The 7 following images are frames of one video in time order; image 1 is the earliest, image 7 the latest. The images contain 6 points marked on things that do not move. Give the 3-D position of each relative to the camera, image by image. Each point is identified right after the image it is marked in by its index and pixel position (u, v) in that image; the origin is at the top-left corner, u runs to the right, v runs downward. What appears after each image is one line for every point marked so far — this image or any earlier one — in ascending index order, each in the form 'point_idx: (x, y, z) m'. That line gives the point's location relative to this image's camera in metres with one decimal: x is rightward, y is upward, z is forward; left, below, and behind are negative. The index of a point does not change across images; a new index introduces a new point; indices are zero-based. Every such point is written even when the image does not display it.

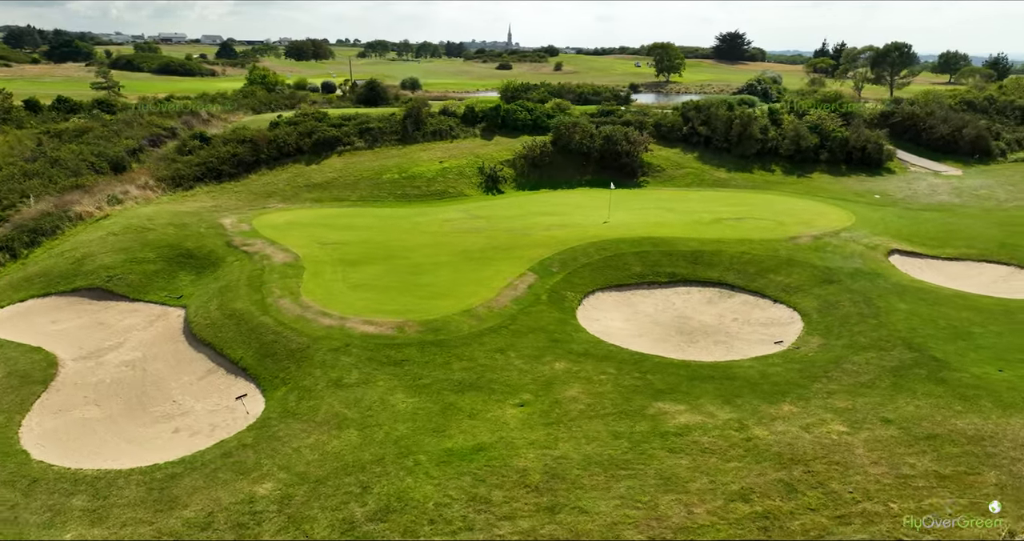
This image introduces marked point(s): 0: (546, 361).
0: (+0.9, -2.3, +17.8) m
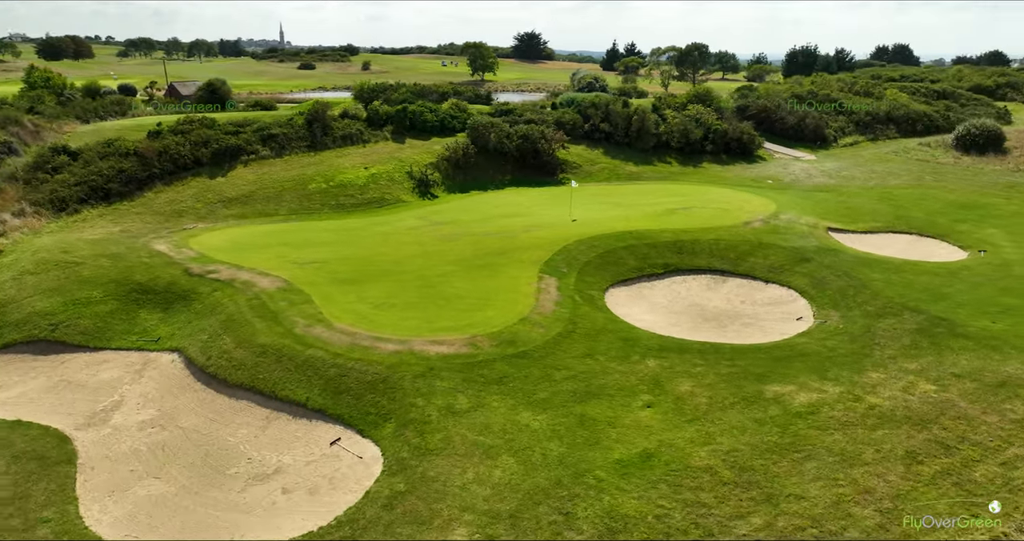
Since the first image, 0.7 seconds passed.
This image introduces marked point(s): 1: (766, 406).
0: (+3.2, -2.3, +17.9) m
1: (+5.8, -3.1, +15.9) m
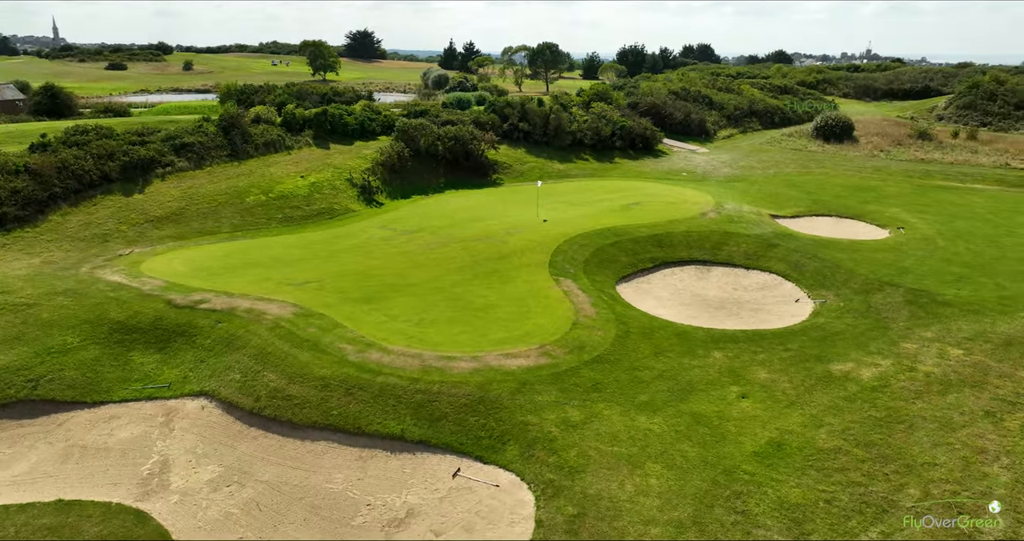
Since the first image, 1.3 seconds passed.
0: (+5.0, -2.2, +18.4) m
1: (+8.0, -2.7, +17.1) m
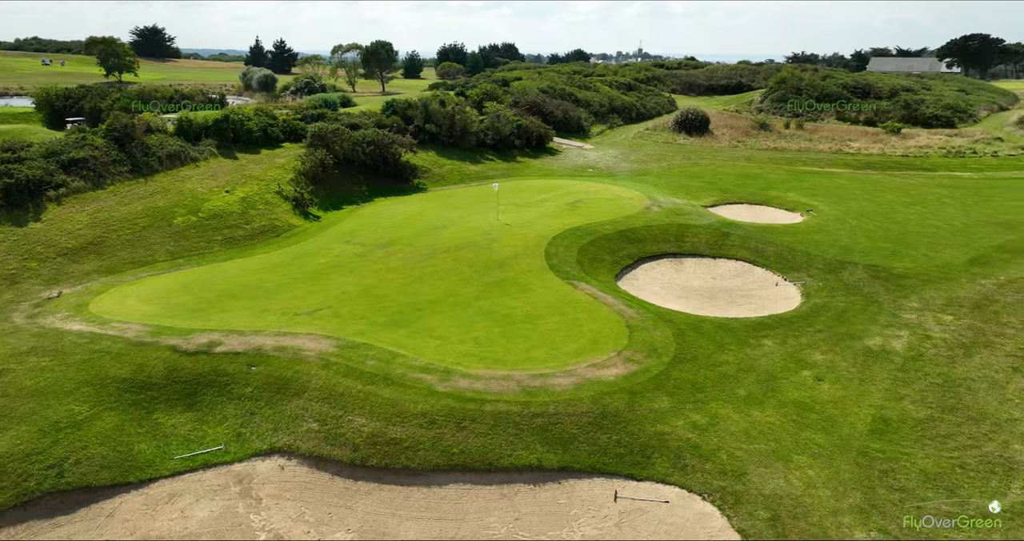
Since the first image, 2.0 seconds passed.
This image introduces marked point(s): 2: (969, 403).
0: (+6.6, -2.0, +19.1) m
1: (+9.9, -2.3, +18.7) m
2: (+10.5, -3.1, +16.3) m
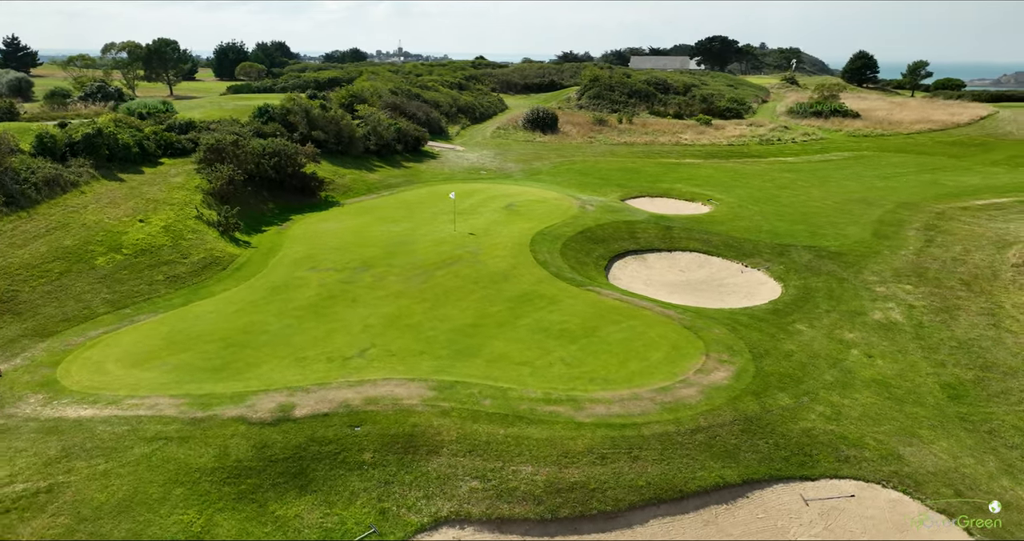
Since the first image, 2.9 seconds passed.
0: (+8.0, -1.7, +20.2) m
1: (+11.3, -1.7, +20.8) m
2: (+12.7, -2.4, +18.7) m
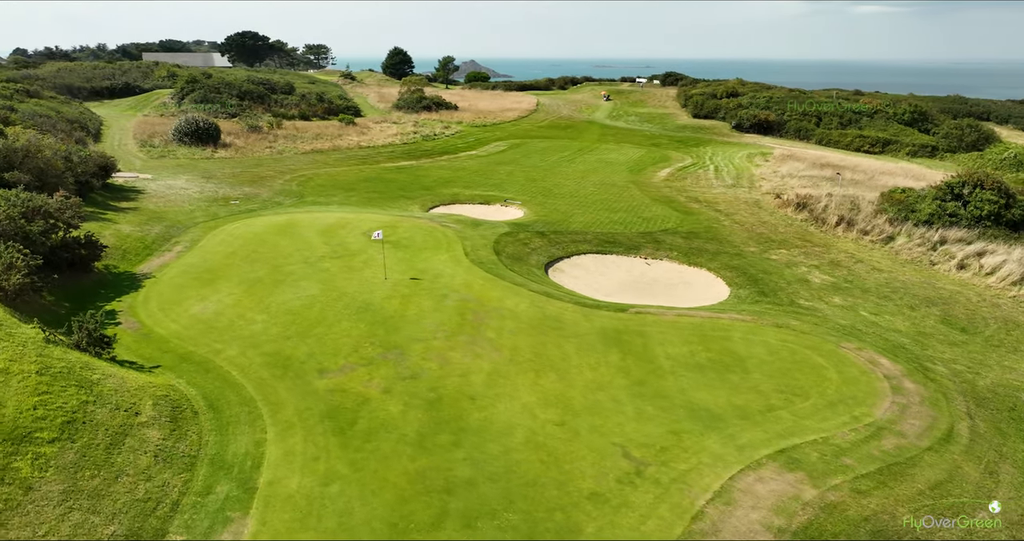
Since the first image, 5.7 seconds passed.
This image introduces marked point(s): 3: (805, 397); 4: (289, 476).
0: (+9.2, -1.1, +22.0) m
1: (+11.4, -0.5, +24.5) m
2: (+13.8, -0.9, +23.7) m
3: (+6.1, -2.8, +15.2) m
4: (-3.8, -3.5, +11.8) m
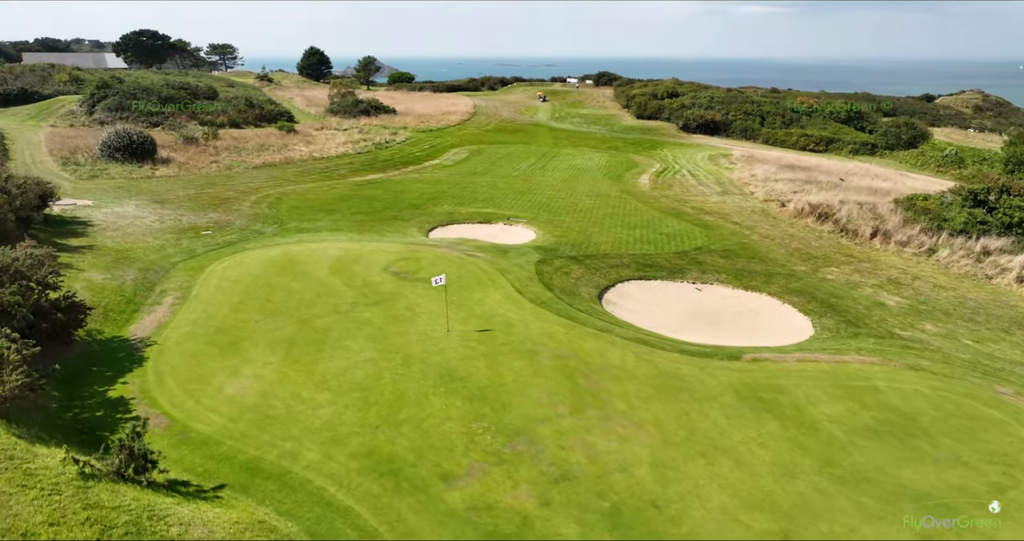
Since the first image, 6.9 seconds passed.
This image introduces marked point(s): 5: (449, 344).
0: (+11.3, -1.9, +20.1) m
1: (+13.2, -1.2, +22.8) m
2: (+15.7, -1.5, +22.3) m
3: (+9.2, -3.7, +12.9) m
4: (-0.3, -4.8, +8.4) m
5: (-1.7, -1.8, +17.3) m
